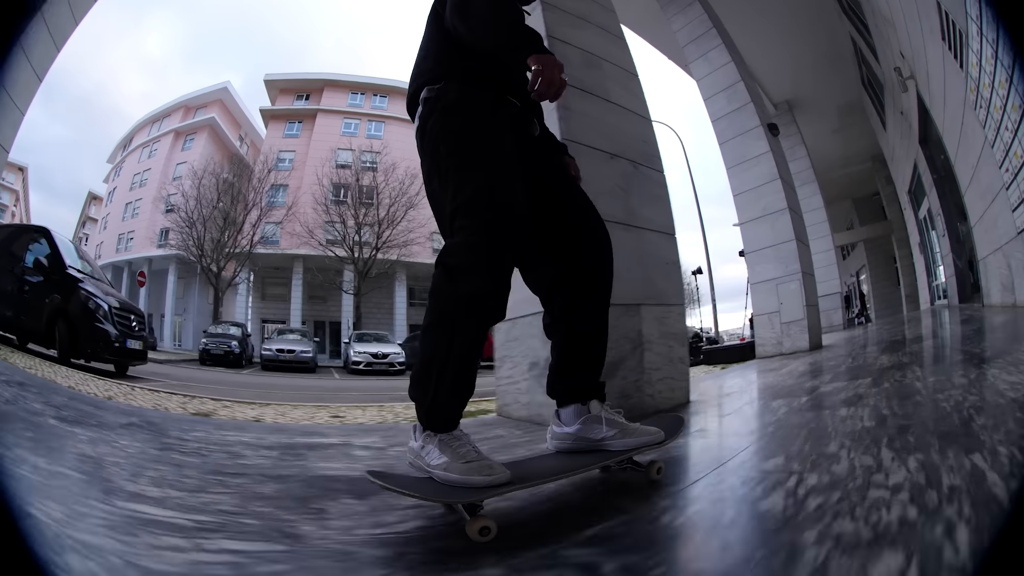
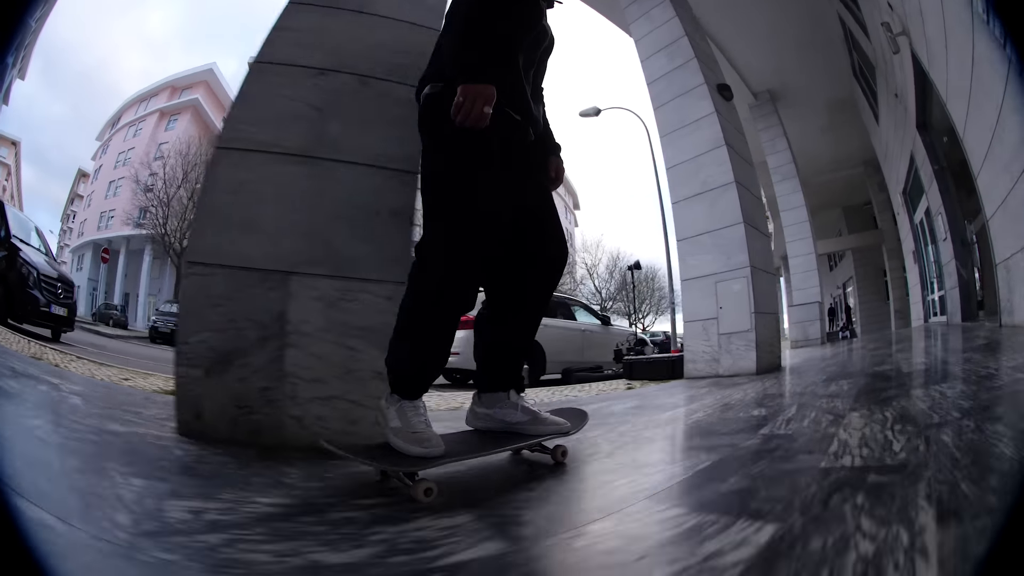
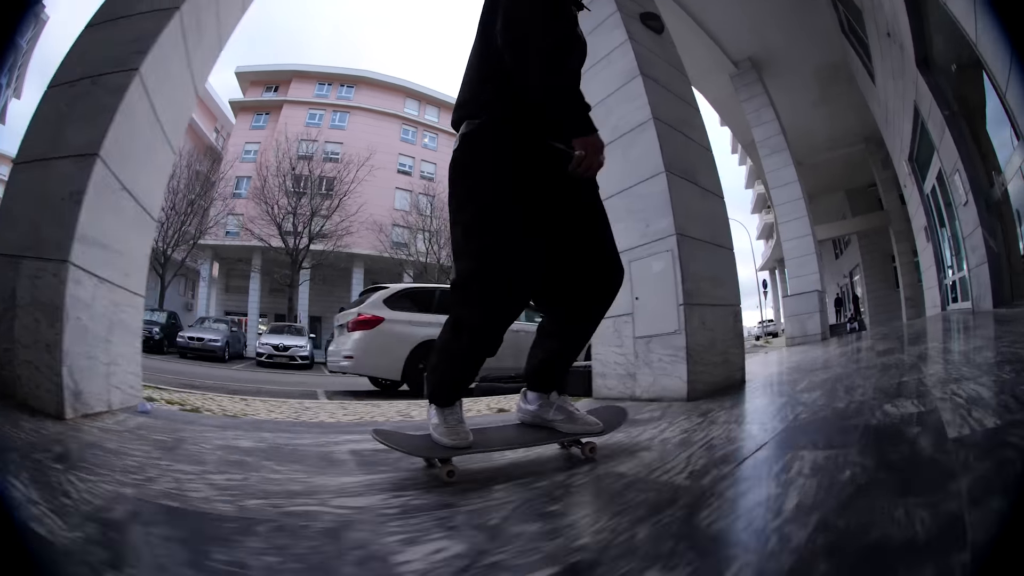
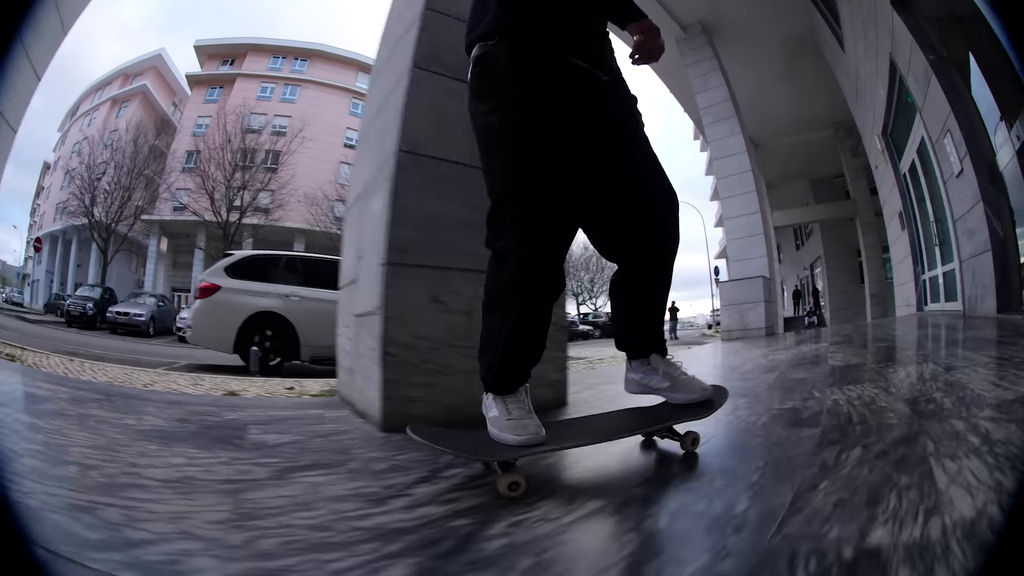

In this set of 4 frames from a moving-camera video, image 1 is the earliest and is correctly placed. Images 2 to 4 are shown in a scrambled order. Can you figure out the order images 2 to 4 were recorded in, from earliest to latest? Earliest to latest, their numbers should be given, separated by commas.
2, 3, 4
